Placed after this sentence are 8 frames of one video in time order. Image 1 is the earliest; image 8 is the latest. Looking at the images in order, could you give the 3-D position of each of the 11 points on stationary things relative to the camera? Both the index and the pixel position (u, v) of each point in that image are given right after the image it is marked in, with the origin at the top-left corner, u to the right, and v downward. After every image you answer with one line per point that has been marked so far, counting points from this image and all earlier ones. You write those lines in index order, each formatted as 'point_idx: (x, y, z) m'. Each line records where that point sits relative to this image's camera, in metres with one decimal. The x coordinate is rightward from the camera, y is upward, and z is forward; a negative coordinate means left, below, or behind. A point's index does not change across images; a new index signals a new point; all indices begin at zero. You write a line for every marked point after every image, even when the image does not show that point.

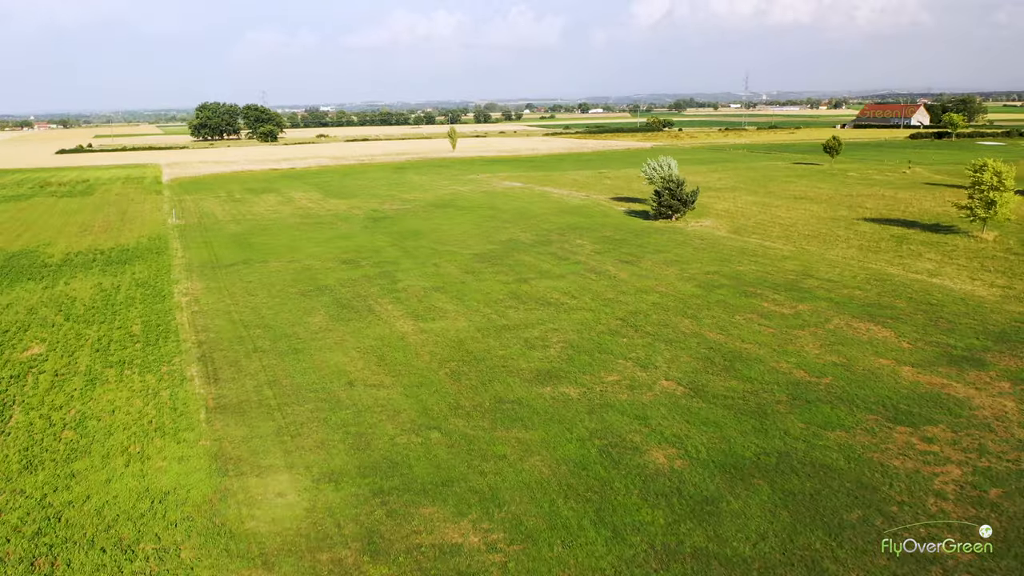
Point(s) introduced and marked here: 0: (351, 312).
0: (-3.6, -0.5, +18.5) m
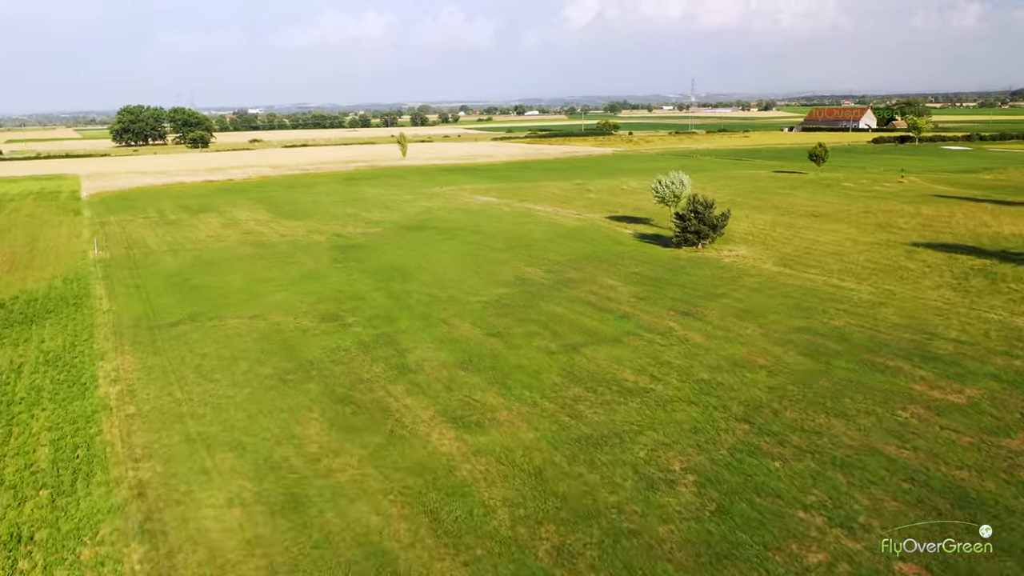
0: (-2.4, -2.0, +13.1) m
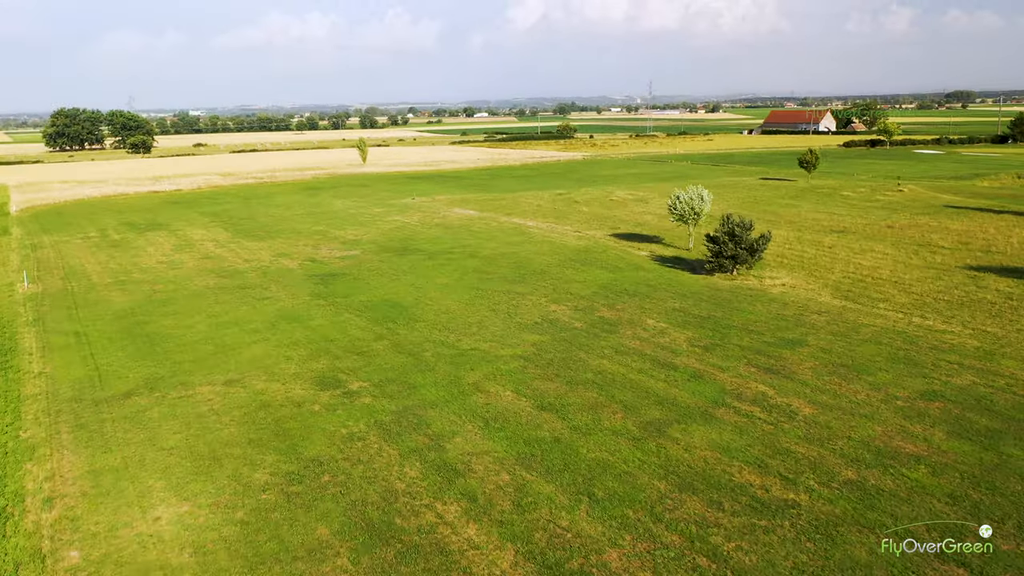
0: (-1.2, -3.0, +9.2) m
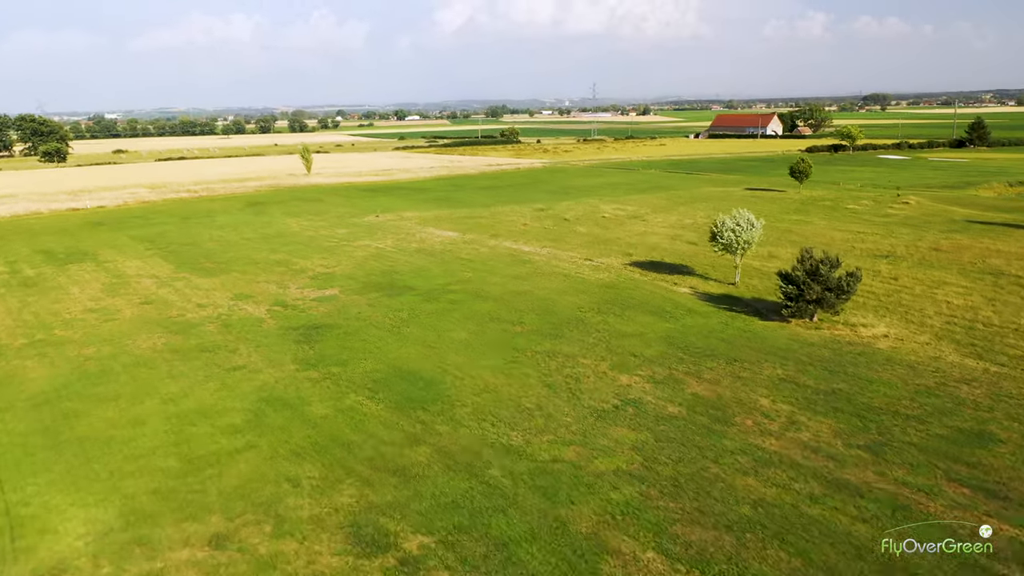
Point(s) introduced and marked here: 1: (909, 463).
0: (+1.0, -4.3, +4.3) m
1: (+5.8, -2.5, +12.3) m
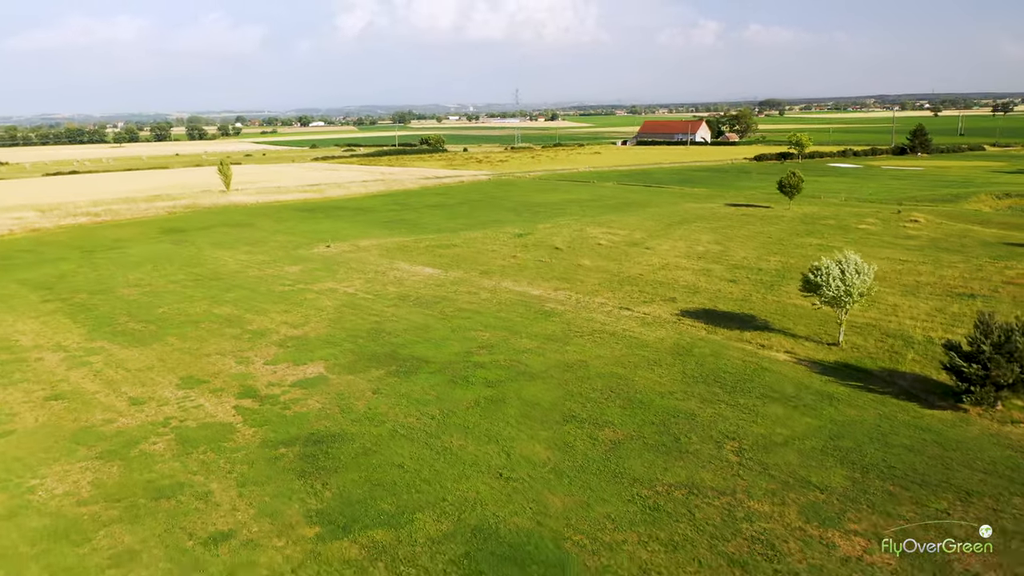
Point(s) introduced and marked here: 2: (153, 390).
0: (+4.5, -5.8, -1.3) m
1: (+8.4, -3.9, +7.1) m
2: (-7.9, -2.2, +18.0) m
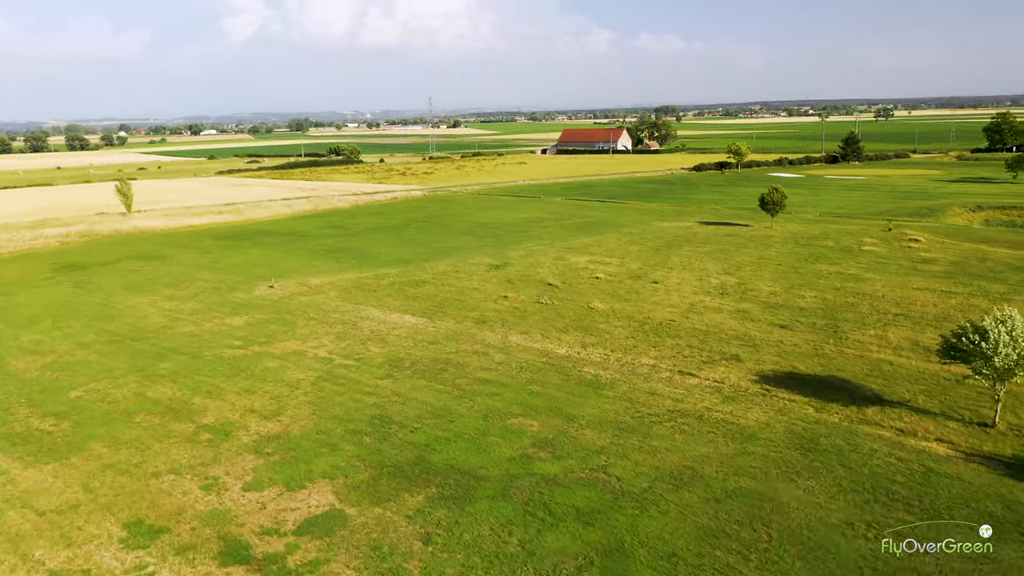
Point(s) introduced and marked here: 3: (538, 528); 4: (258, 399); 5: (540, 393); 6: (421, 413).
0: (+8.4, -6.9, -5.7) m
1: (+11.2, -5.0, +3.2) m
2: (-6.2, -3.8, +12.0) m
3: (+0.3, -3.5, +12.5) m
4: (-5.9, -2.5, +18.8) m
5: (+0.6, -2.3, +18.3) m
6: (-1.9, -2.6, +17.4) m
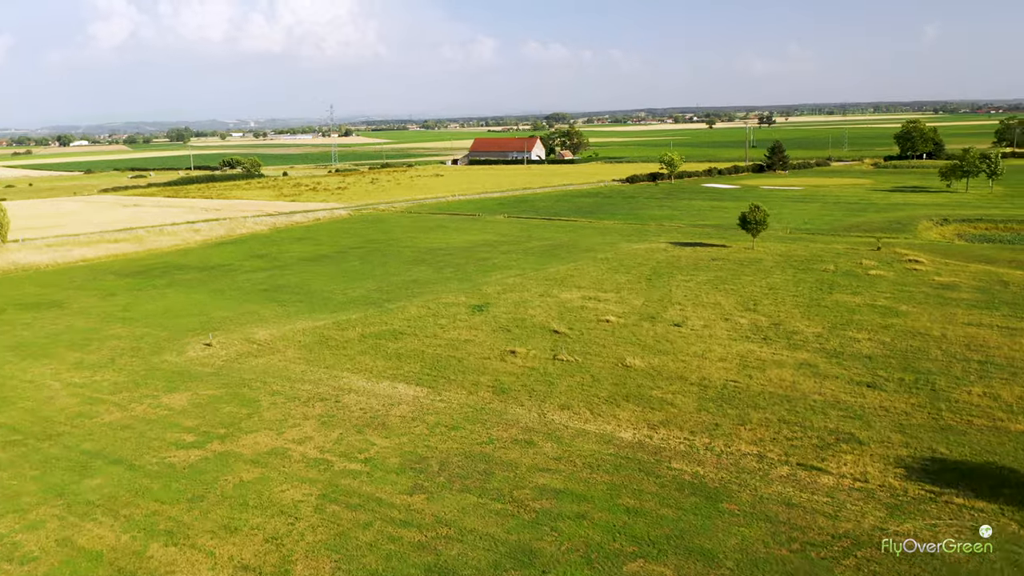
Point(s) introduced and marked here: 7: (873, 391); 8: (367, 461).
0: (+13.1, -7.8, -9.2) m
1: (+14.6, -5.9, -0.1) m
2: (-3.8, -5.3, +6.4) m
3: (+2.6, -4.8, +7.8) m
4: (-4.3, -4.0, +13.3) m
5: (+2.1, -3.7, +13.6) m
6: (-0.3, -4.1, +12.4) m
7: (+8.3, -2.4, +18.9) m
8: (-3.0, -3.4, +16.3) m
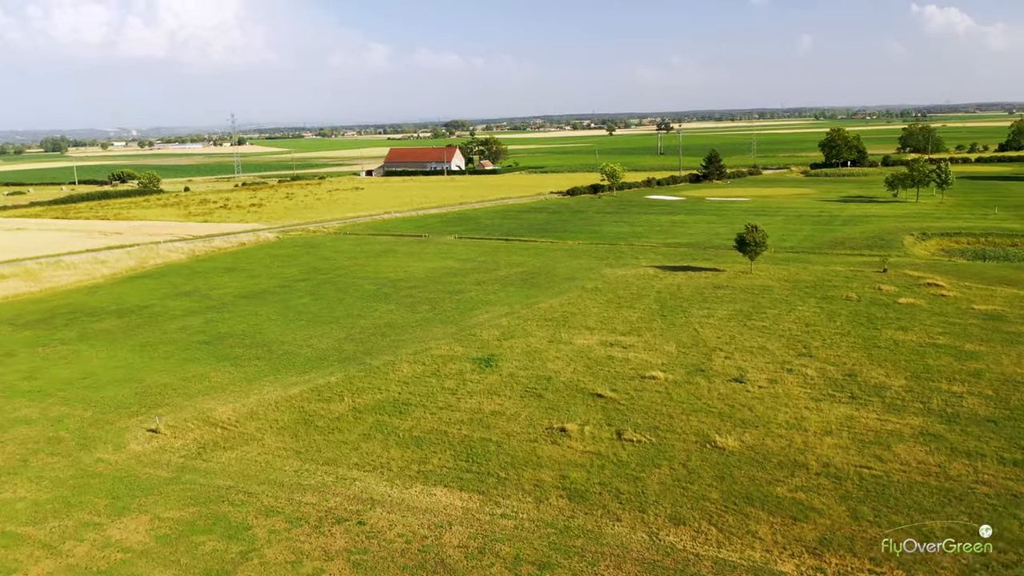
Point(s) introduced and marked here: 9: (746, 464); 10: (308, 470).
0: (+18.1, -8.5, -12.2) m
1: (+18.5, -6.7, -2.9) m
2: (-0.6, -6.6, +1.4) m
3: (+5.6, -6.0, +3.5) m
4: (-2.0, -5.4, +8.1) m
5: (+4.4, -4.9, +9.3) m
6: (+2.2, -5.3, +7.7) m
7: (+9.8, -3.5, +15.3) m
8: (-1.0, -4.8, +11.3) m
9: (+4.4, -3.4, +16.3) m
10: (-4.4, -3.7, +17.2) m
